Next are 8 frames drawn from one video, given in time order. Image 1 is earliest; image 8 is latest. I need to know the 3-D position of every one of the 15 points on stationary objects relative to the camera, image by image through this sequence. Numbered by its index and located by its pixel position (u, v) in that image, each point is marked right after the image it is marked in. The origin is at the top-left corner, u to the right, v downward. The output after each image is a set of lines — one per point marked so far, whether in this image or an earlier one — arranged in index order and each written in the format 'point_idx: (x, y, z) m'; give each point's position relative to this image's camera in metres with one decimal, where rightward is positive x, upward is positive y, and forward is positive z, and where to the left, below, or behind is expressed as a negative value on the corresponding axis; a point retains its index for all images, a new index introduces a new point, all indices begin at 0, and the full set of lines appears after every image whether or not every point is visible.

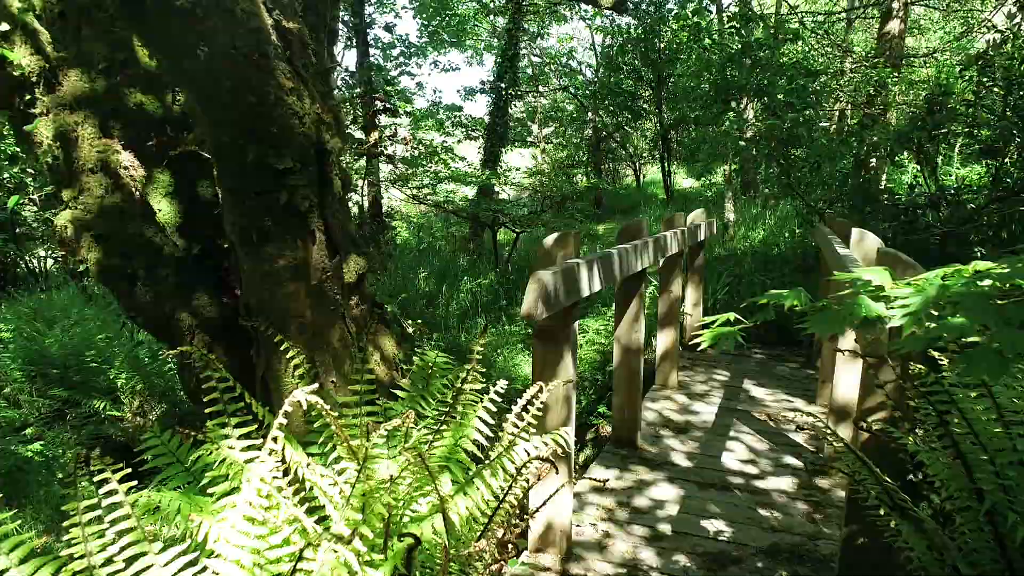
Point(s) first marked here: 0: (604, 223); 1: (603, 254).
0: (+2.5, +1.7, +13.2) m
1: (+0.4, +0.2, +2.3) m
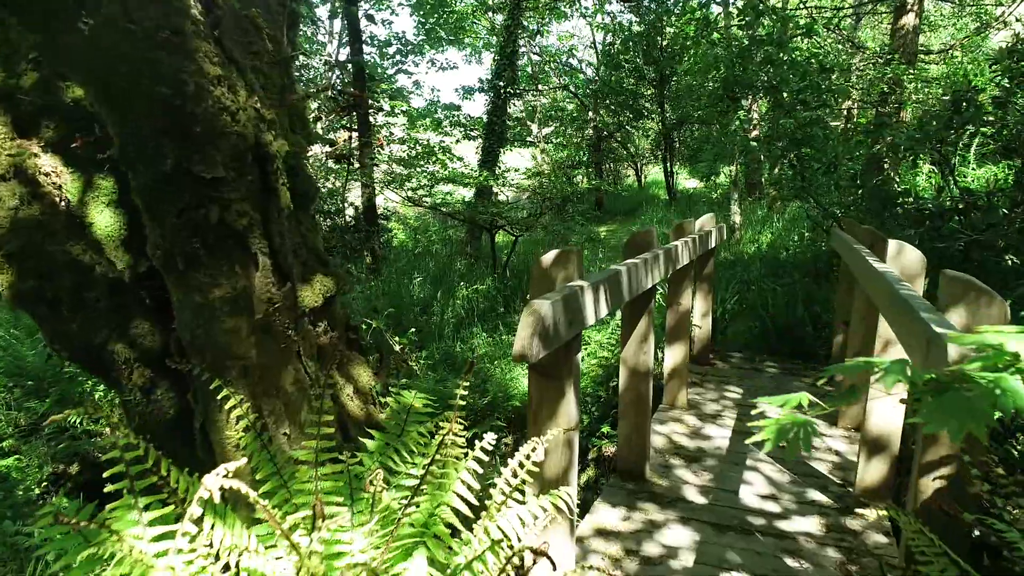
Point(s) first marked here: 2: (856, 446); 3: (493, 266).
0: (+2.4, +1.6, +12.9) m
1: (+0.4, +0.1, +2.0) m
2: (+2.4, -1.1, +3.4) m
3: (-0.3, +0.4, +8.6) m
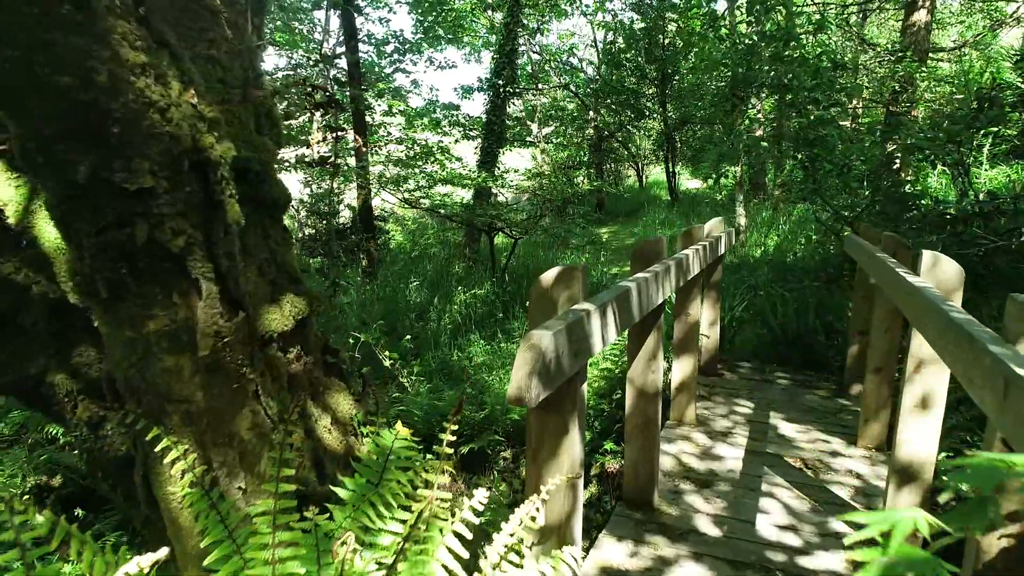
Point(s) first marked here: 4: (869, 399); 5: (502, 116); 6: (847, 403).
0: (+2.4, +1.6, +12.7) m
1: (+0.4, 0.0, +1.8) m
2: (+2.4, -1.2, +3.2) m
3: (-0.3, +0.3, +8.4) m
4: (+2.4, -0.7, +3.4) m
5: (-0.2, +3.8, +11.1) m
6: (+2.8, -1.0, +4.2) m
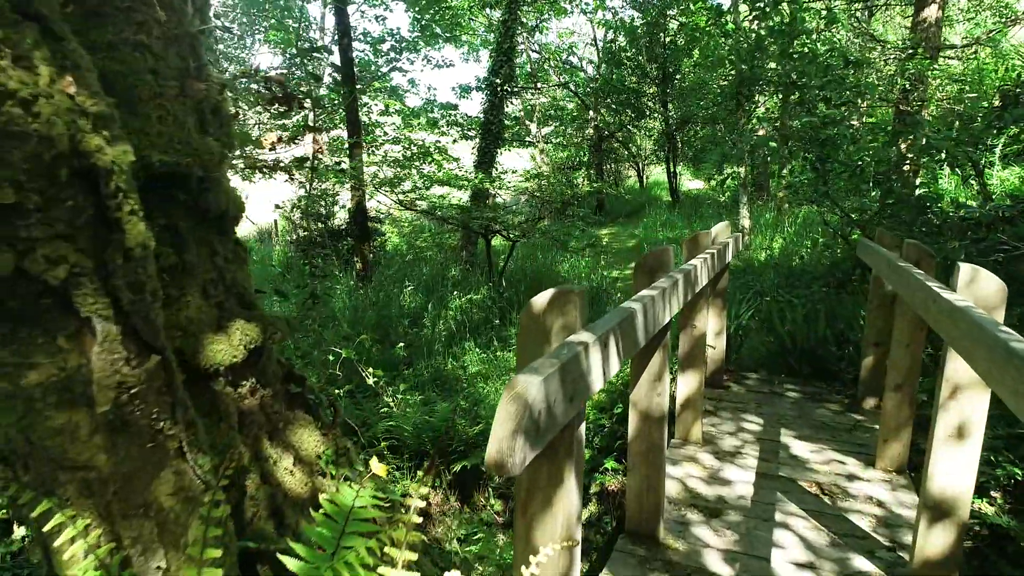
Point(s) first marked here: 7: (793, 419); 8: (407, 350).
0: (+2.4, +1.5, +12.5) m
1: (+0.4, -0.1, +1.6) m
2: (+2.3, -1.2, +3.0) m
3: (-0.4, +0.3, +8.2) m
4: (+2.4, -0.8, +3.2) m
5: (-0.3, +3.8, +10.8) m
6: (+2.8, -1.0, +4.0) m
7: (+2.2, -1.0, +3.9) m
8: (-1.2, -0.7, +5.9) m
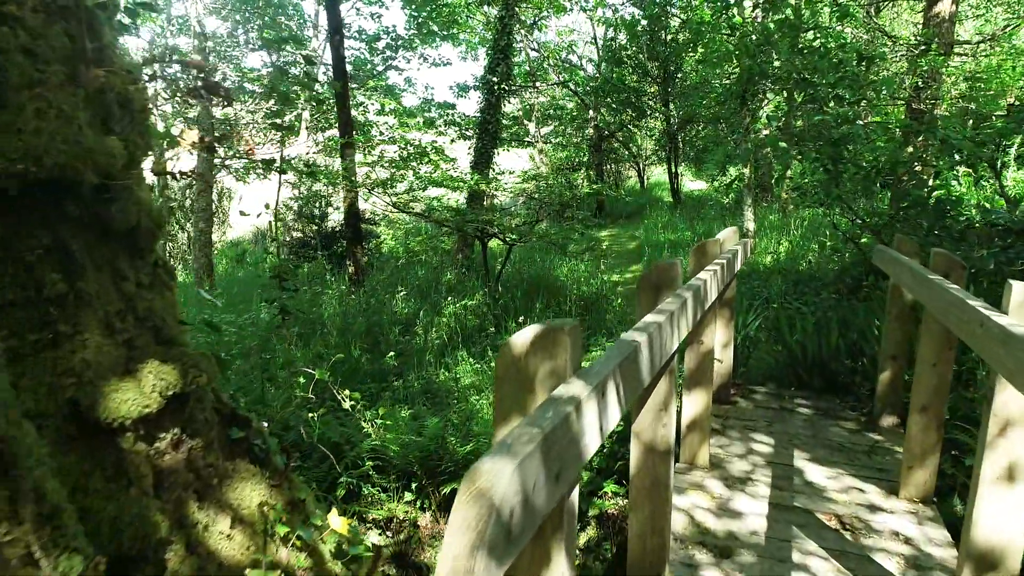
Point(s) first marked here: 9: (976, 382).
0: (+2.3, +1.4, +12.2) m
1: (+0.3, -0.2, +1.3) m
2: (+2.3, -1.3, +2.7) m
3: (-0.4, +0.2, +7.9) m
4: (+2.3, -0.9, +2.9) m
5: (-0.3, +3.7, +10.6) m
6: (+2.7, -1.1, +3.7) m
7: (+2.2, -1.1, +3.7) m
8: (-1.3, -0.8, +5.6) m
9: (+3.2, -0.6, +3.4) m
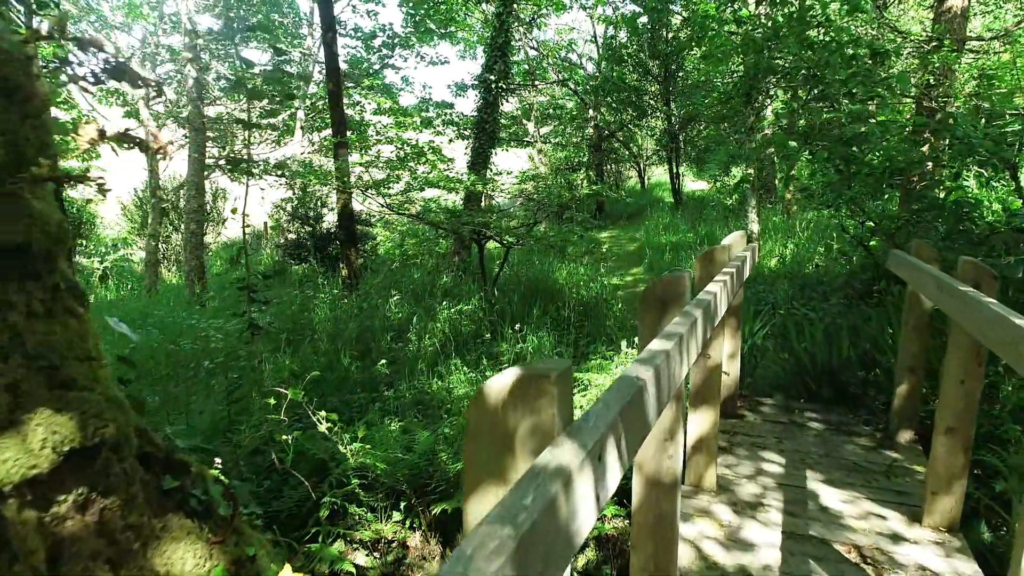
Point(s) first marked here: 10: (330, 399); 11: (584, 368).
0: (+2.3, +1.4, +12.0) m
1: (+0.3, -0.2, +1.1) m
2: (+2.2, -1.4, +2.5) m
3: (-0.5, +0.1, +7.7) m
4: (+2.3, -0.9, +2.7) m
5: (-0.4, +3.6, +10.4) m
6: (+2.7, -1.2, +3.5) m
7: (+2.1, -1.2, +3.4) m
8: (-1.3, -0.9, +5.4) m
9: (+3.1, -0.7, +3.2) m
10: (-1.8, -1.1, +5.0) m
11: (+0.7, -0.8, +5.0) m
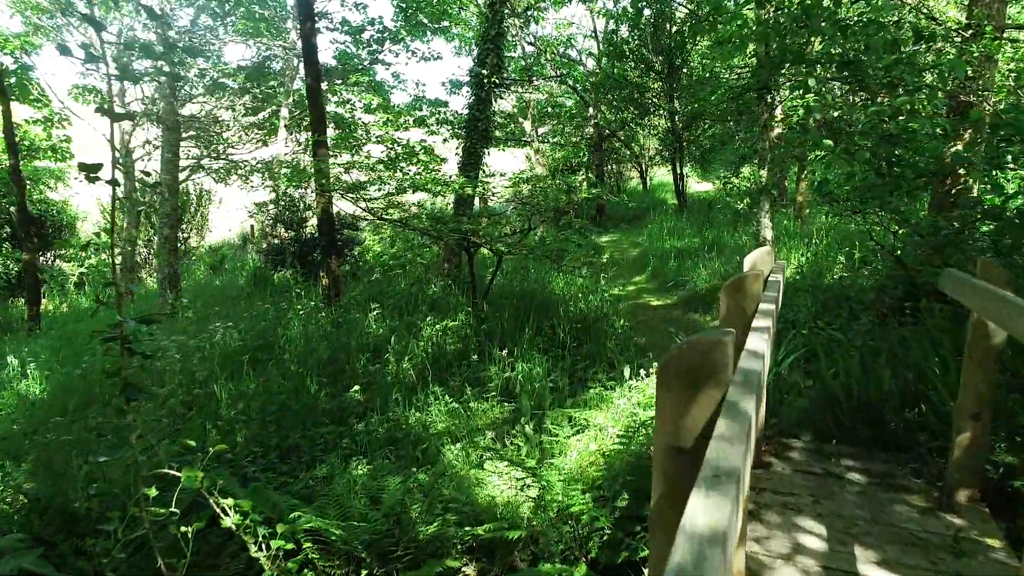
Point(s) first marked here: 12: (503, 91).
0: (+2.2, +1.2, +11.4) m
1: (+0.1, -0.4, +0.5) m
2: (+2.1, -1.5, +1.9) m
3: (-0.6, 0.0, +7.1) m
4: (+2.2, -1.1, +2.1) m
5: (-0.5, +3.5, +9.7) m
6: (+2.6, -1.3, +2.9) m
7: (+2.0, -1.3, +2.8) m
8: (-1.4, -1.0, +4.8) m
9: (+3.0, -0.9, +2.6) m
10: (-1.9, -1.3, +4.4) m
11: (+0.6, -1.0, +4.4) m
12: (-0.2, +4.0, +10.1) m
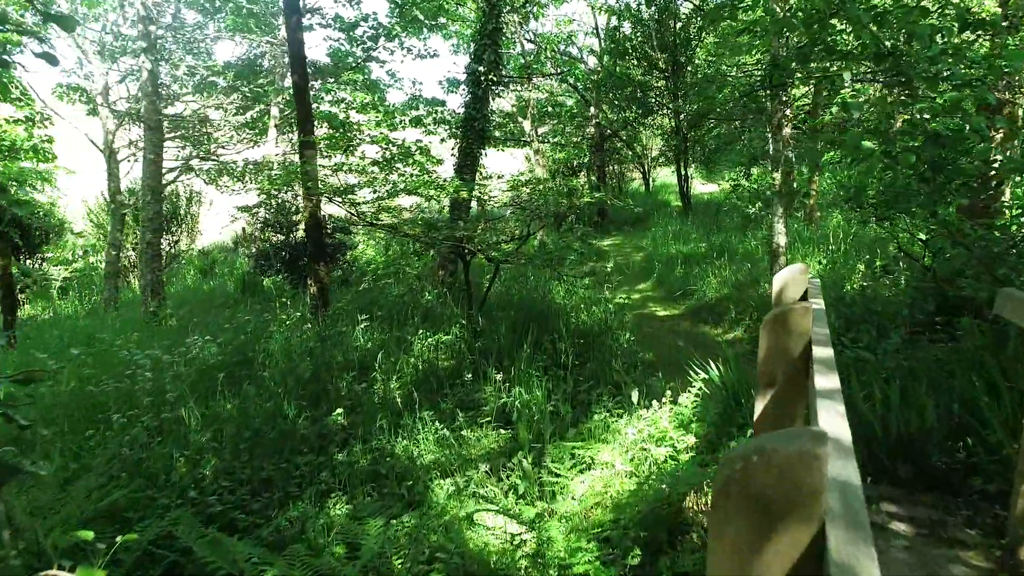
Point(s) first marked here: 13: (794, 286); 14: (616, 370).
0: (+2.2, +1.1, +10.9) m
1: (+0.1, -0.5, +0.1) m
2: (+2.1, -1.7, +1.5) m
3: (-0.6, -0.2, +6.7) m
4: (+2.1, -1.2, +1.7) m
5: (-0.5, +3.3, +9.3) m
6: (+2.5, -1.5, +2.4) m
7: (+2.0, -1.5, +2.4) m
8: (-1.5, -1.2, +4.4) m
9: (+3.0, -1.0, +2.2) m
10: (-1.9, -1.4, +4.0) m
11: (+0.6, -1.1, +4.0) m
12: (-0.2, +3.9, +9.7) m
13: (+1.5, 0.0, +2.7) m
14: (+1.0, -0.8, +4.9) m
